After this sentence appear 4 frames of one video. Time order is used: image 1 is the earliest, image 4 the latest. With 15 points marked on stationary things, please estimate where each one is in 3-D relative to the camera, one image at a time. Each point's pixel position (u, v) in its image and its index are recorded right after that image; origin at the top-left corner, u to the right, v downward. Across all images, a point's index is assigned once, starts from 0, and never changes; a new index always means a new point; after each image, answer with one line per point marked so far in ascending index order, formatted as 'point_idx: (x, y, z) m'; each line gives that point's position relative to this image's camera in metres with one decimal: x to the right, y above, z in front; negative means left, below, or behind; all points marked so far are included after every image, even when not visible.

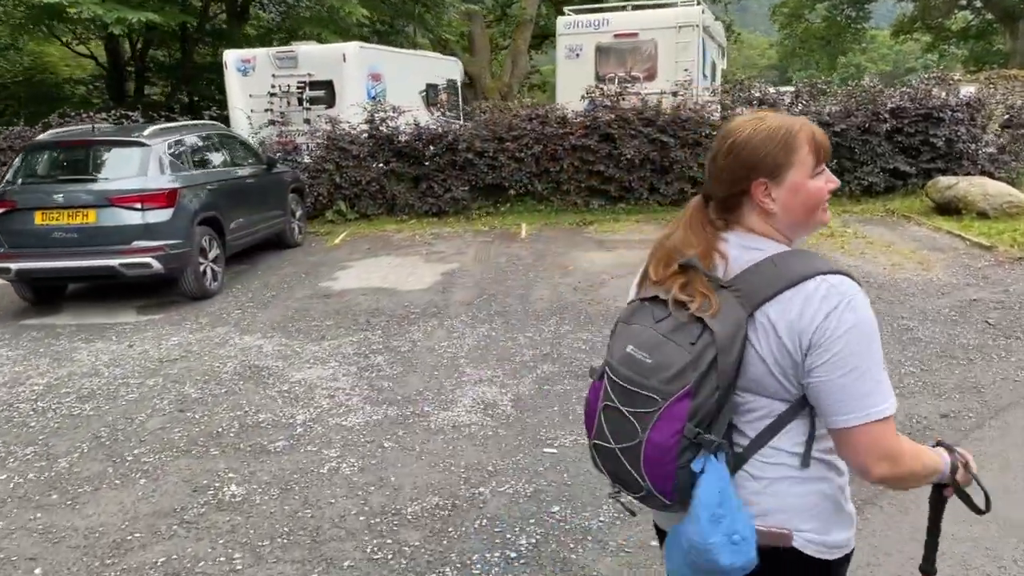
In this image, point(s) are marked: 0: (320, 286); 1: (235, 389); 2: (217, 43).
0: (-1.8, 0.0, +7.4) m
1: (-1.6, -0.6, +4.8) m
2: (-6.3, +5.3, +17.3) m
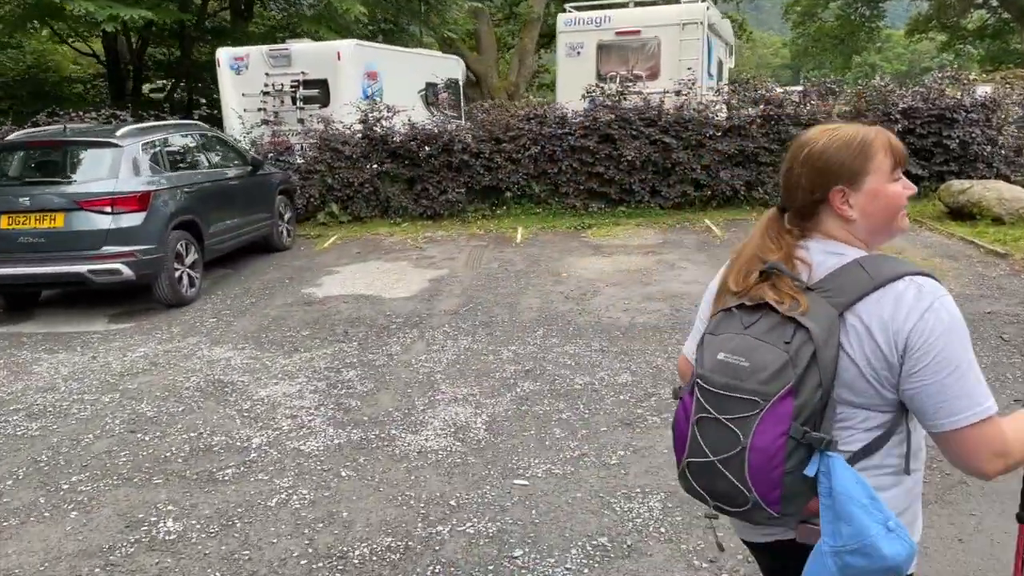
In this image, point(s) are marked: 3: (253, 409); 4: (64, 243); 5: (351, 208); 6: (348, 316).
0: (-1.9, 0.0, +7.1) m
1: (-1.8, -0.7, +4.5) m
2: (-6.3, +5.2, +17.0) m
3: (-1.4, -0.7, +4.4) m
4: (-3.4, +0.3, +6.2) m
5: (-2.1, +1.1, +10.7) m
6: (-1.3, -0.2, +6.4) m
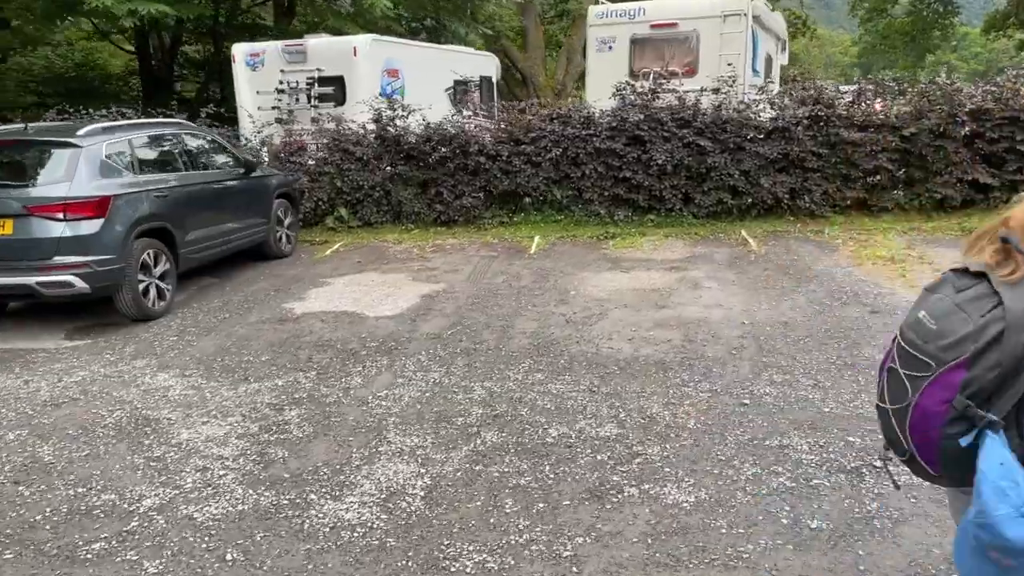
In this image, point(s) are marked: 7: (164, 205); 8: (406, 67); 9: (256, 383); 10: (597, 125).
0: (-1.9, -0.2, +6.5) m
1: (-2.0, -0.8, +3.9) m
2: (-5.5, +5.2, +16.7) m
3: (-1.6, -0.8, +3.8) m
4: (-3.5, +0.3, +5.6) m
5: (-1.9, +0.9, +10.0) m
6: (-1.4, -0.4, +5.7) m
7: (-2.8, +0.7, +6.5) m
8: (-1.5, +3.2, +11.6) m
9: (-1.5, -0.6, +4.8) m
10: (+1.0, +1.9, +9.6) m
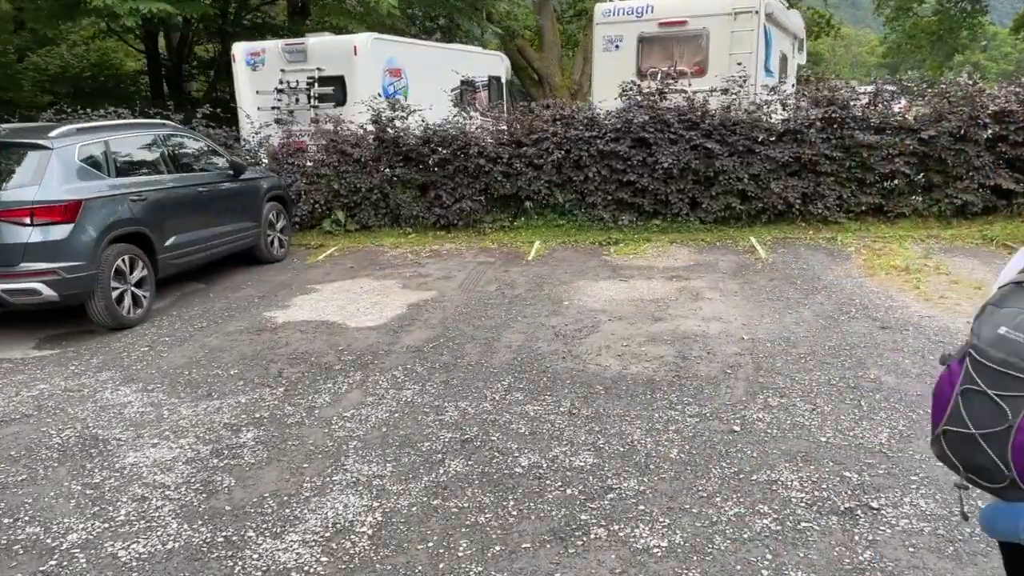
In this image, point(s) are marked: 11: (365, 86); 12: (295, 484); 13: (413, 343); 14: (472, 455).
0: (-1.9, -0.2, +6.3) m
1: (-2.1, -0.9, +3.6) m
2: (-5.2, +5.2, +16.5) m
3: (-1.8, -0.9, +3.5) m
4: (-3.6, +0.2, +5.4) m
5: (-1.8, +0.9, +9.8) m
6: (-1.5, -0.4, +5.5) m
7: (-2.9, +0.6, +6.3) m
8: (-1.4, +3.1, +11.3) m
9: (-1.6, -0.6, +4.5) m
10: (+1.0, +1.9, +9.3) m
11: (-1.9, +2.6, +10.6) m
12: (-0.9, -0.9, +3.5) m
13: (-0.7, -0.4, +5.6) m
14: (-0.2, -0.8, +3.8) m
